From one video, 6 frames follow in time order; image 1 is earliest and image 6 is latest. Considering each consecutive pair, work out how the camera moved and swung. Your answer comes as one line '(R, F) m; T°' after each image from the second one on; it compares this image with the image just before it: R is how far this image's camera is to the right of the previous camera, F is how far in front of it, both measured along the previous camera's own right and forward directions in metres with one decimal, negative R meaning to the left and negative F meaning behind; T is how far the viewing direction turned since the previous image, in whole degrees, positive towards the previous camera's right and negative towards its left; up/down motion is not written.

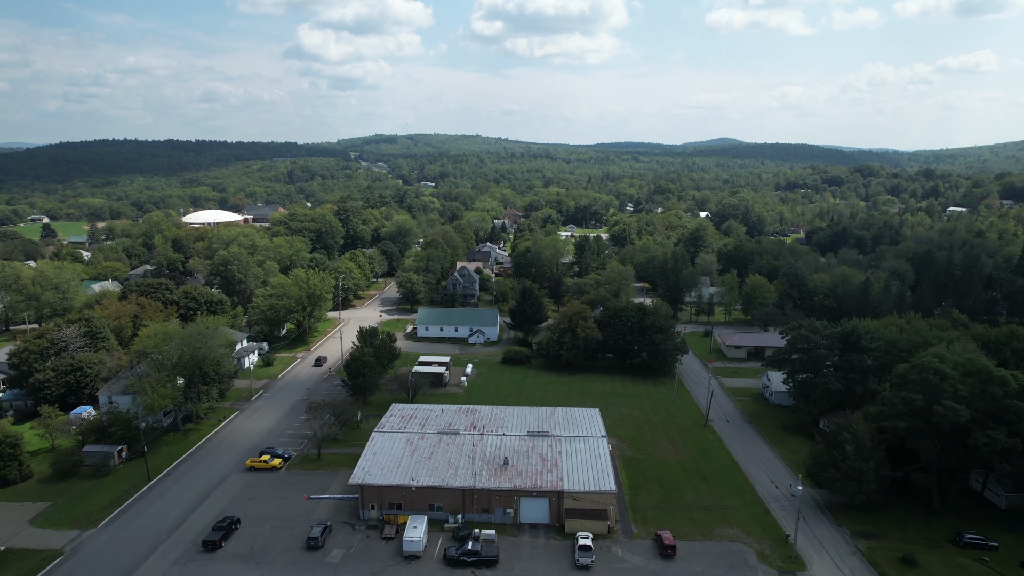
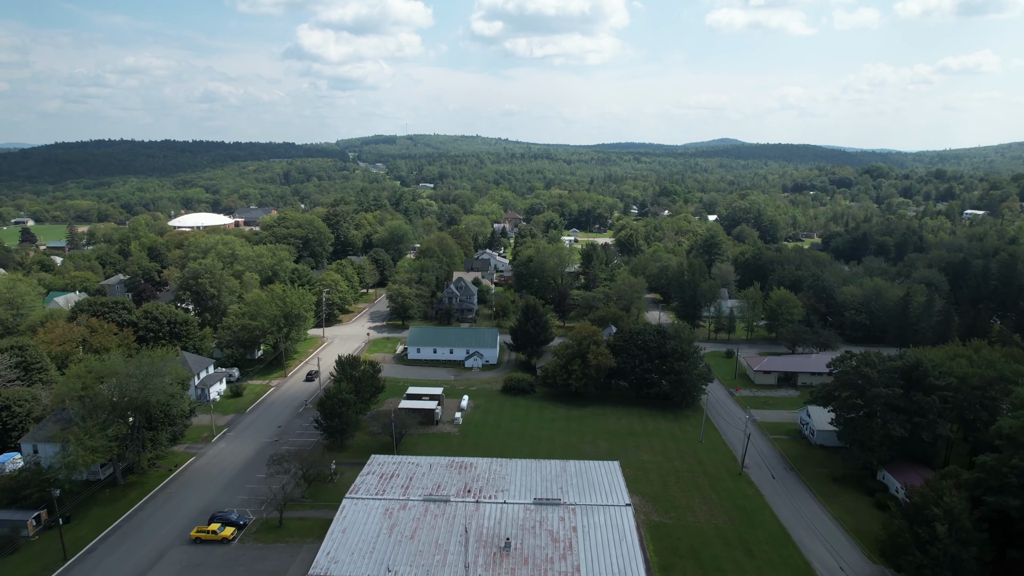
(-0.1, +6.0) m; 0°
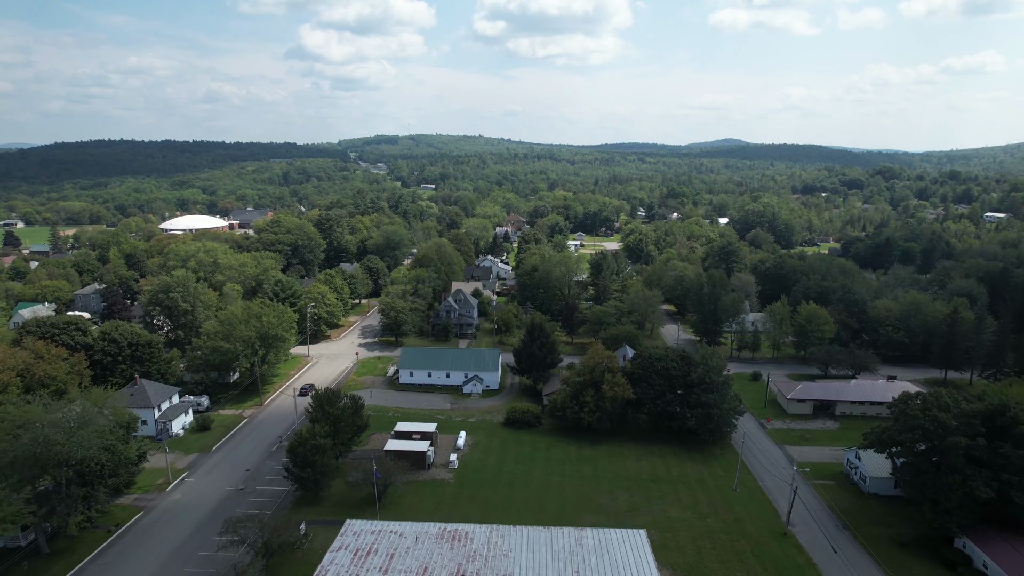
(-0.1, +5.4) m; 0°
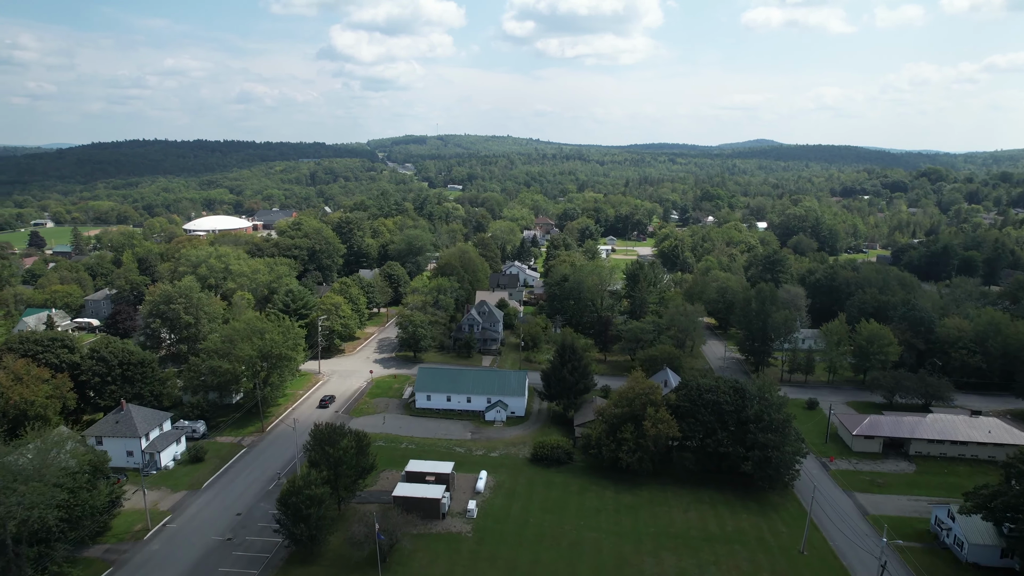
(-0.1, +4.6) m; -2°
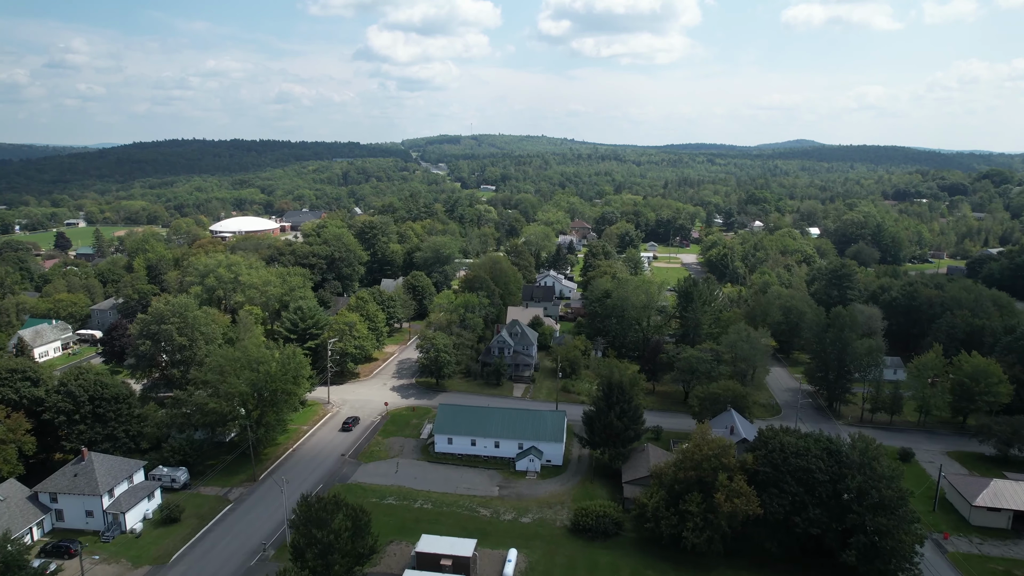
(-0.3, +6.5) m; -3°
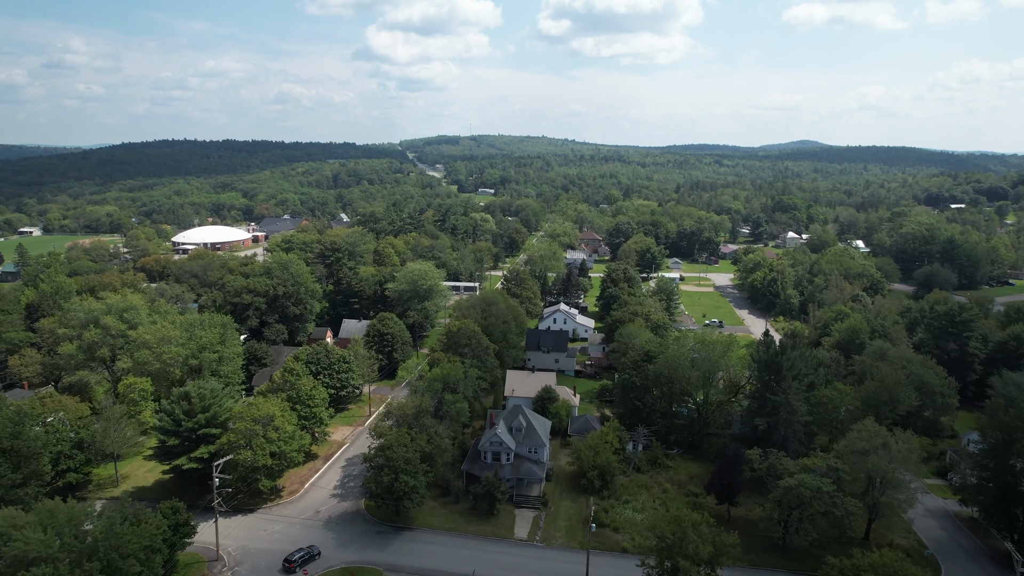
(0.0, +17.0) m; 0°
